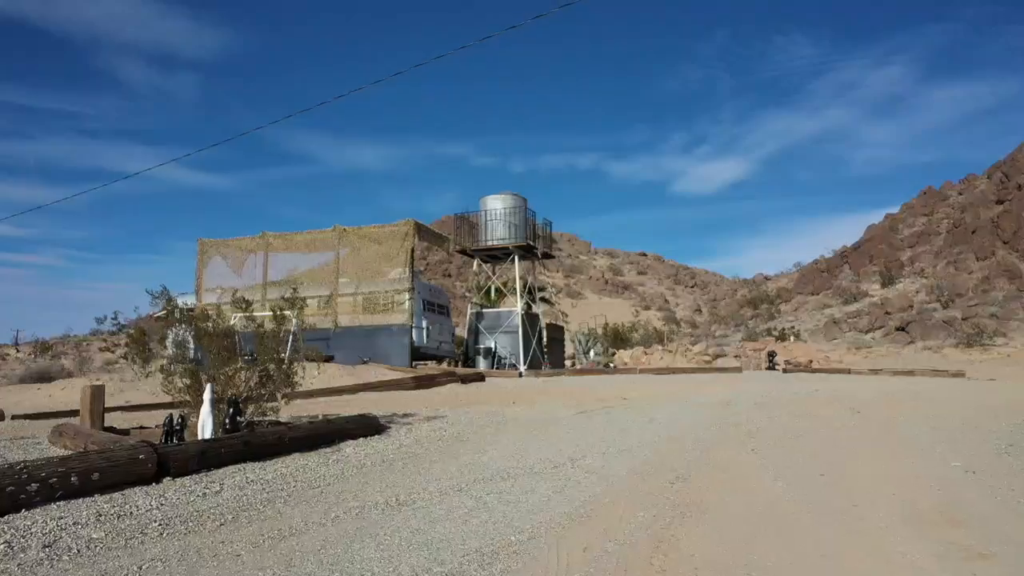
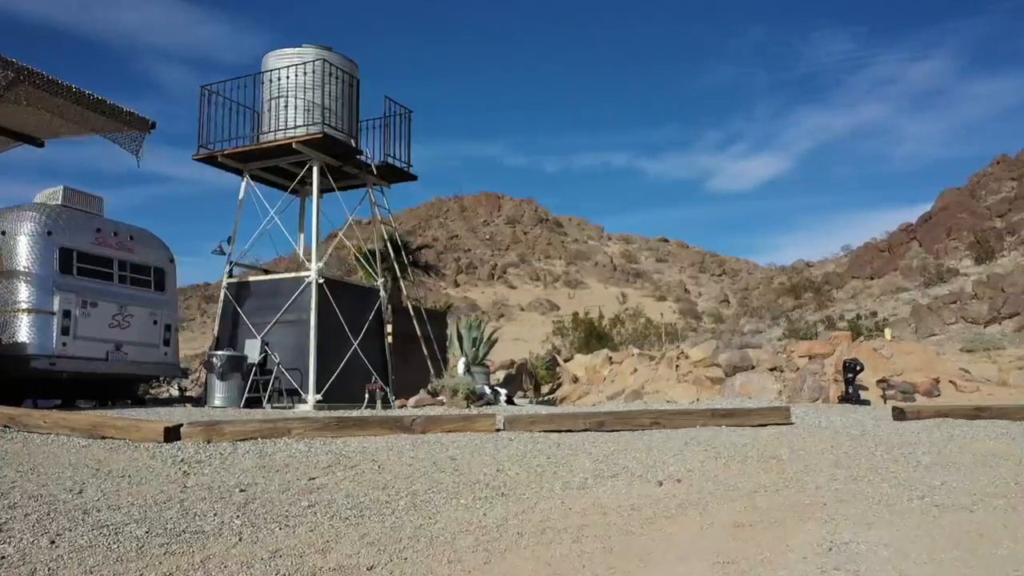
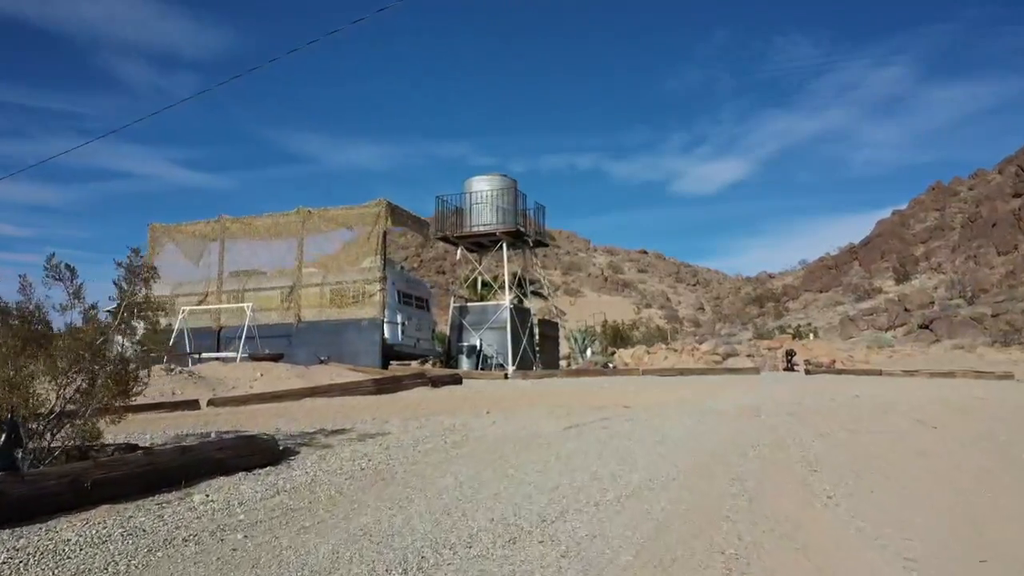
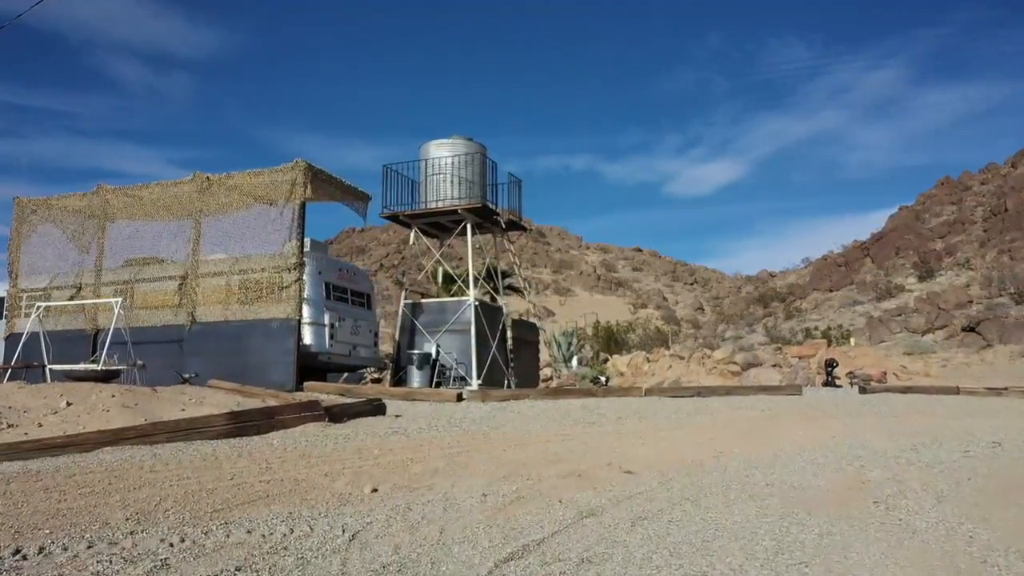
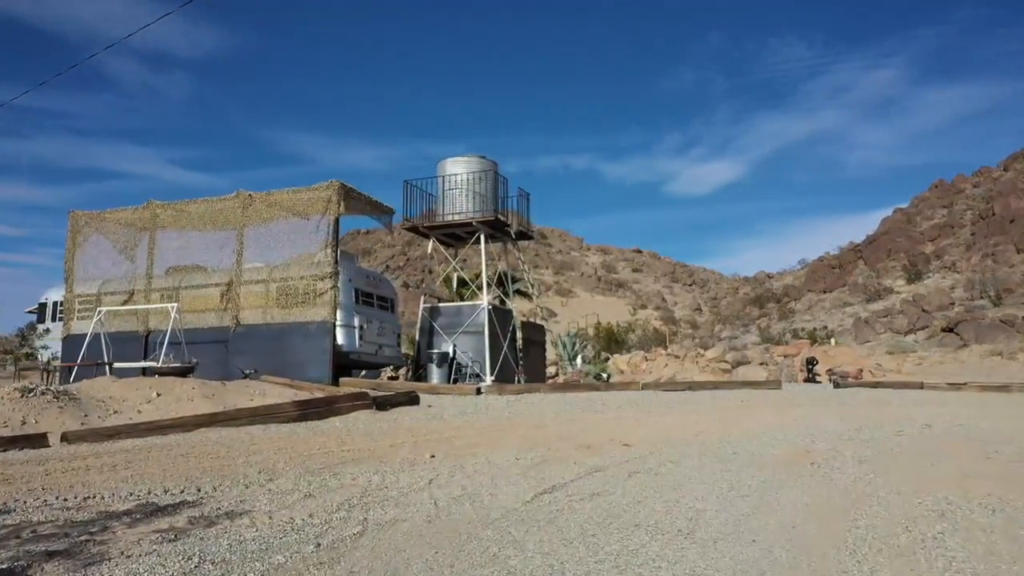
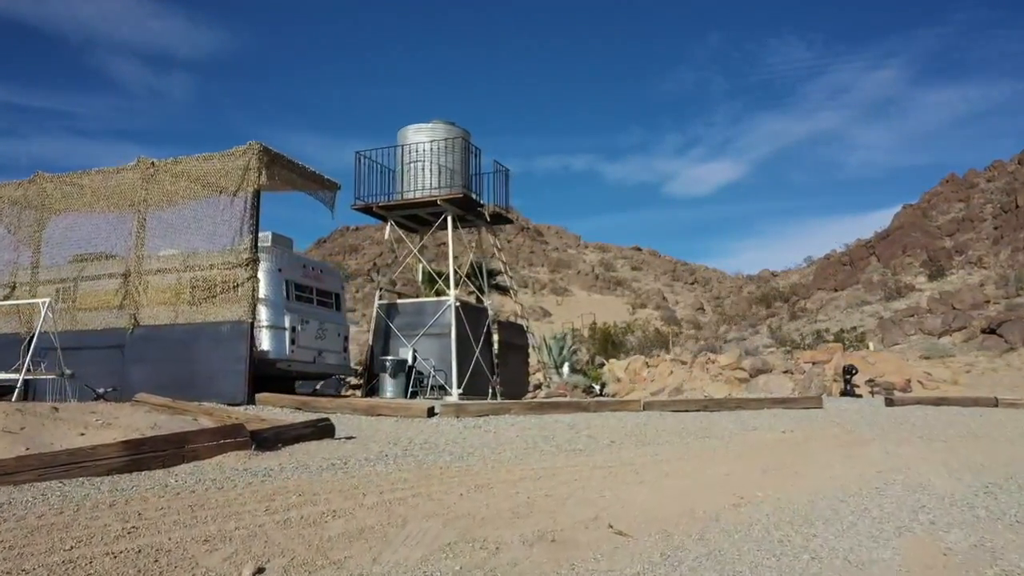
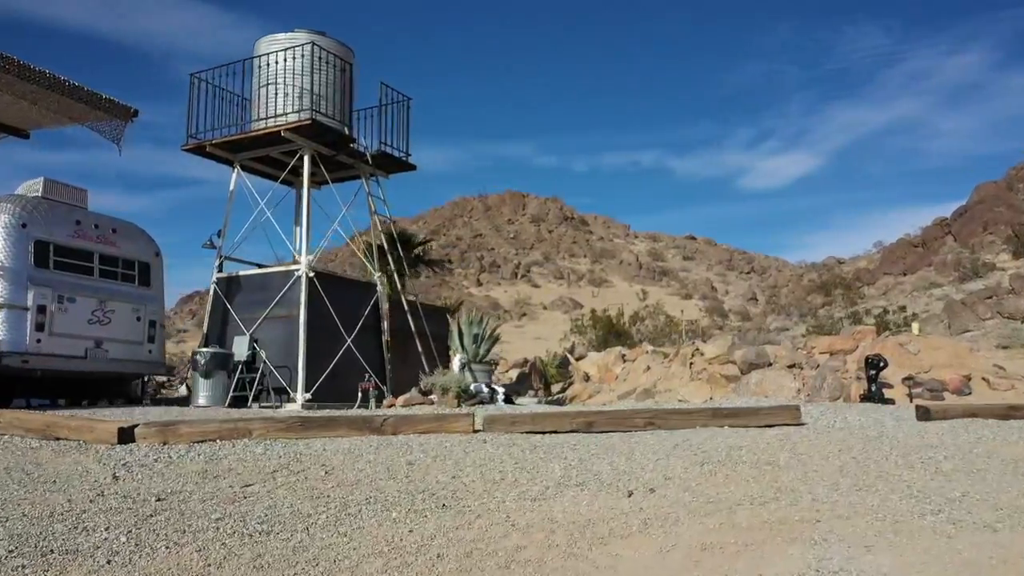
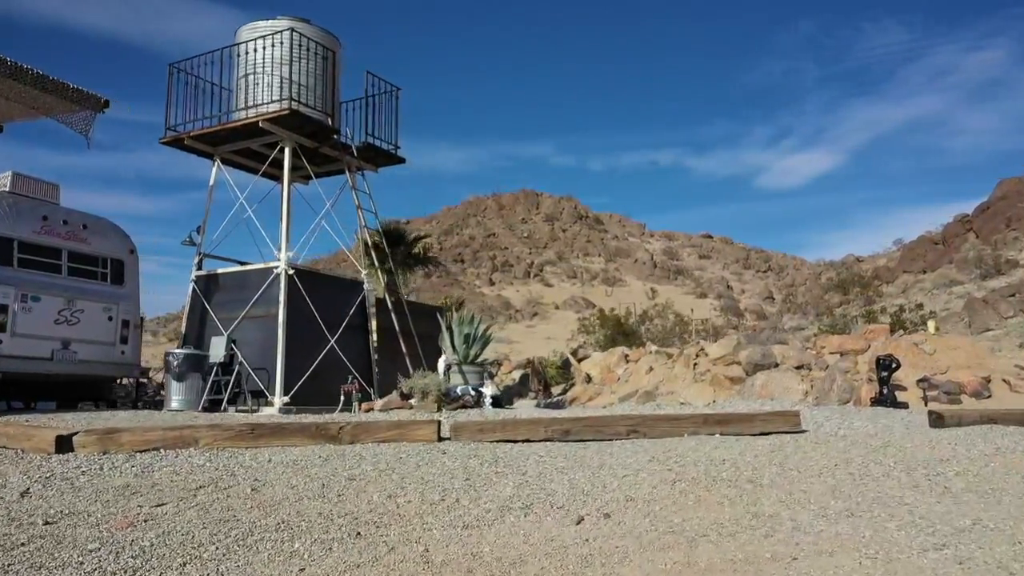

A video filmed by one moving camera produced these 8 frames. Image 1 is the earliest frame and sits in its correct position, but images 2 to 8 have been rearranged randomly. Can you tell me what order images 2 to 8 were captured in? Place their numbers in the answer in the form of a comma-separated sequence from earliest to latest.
3, 5, 4, 6, 2, 7, 8
